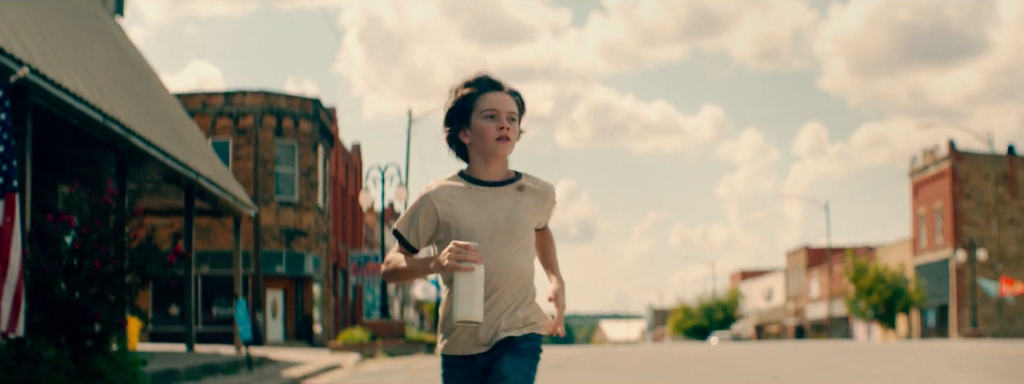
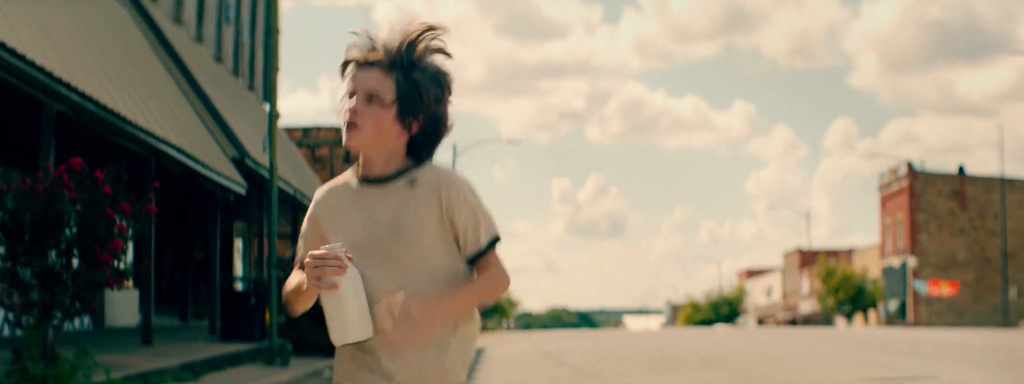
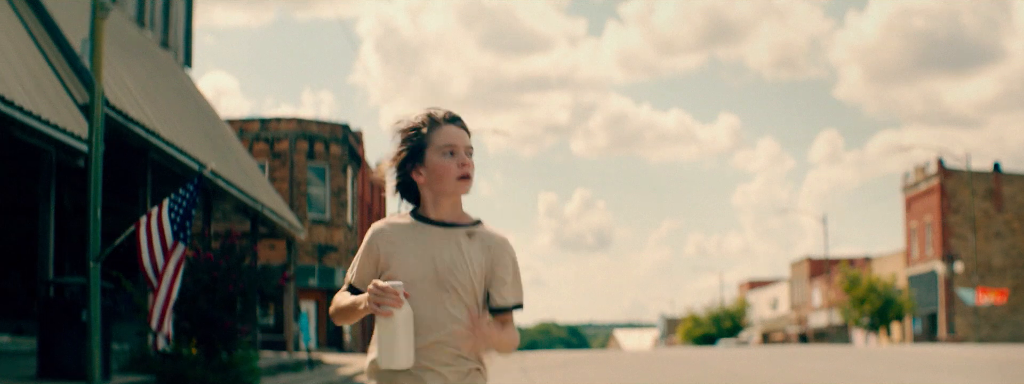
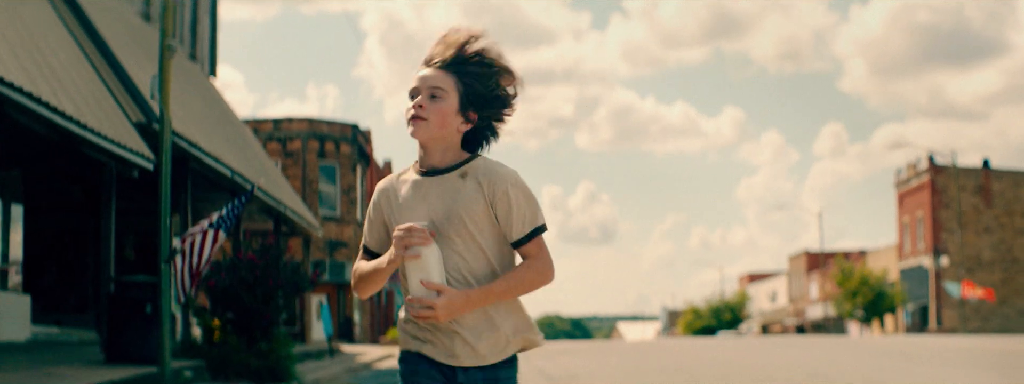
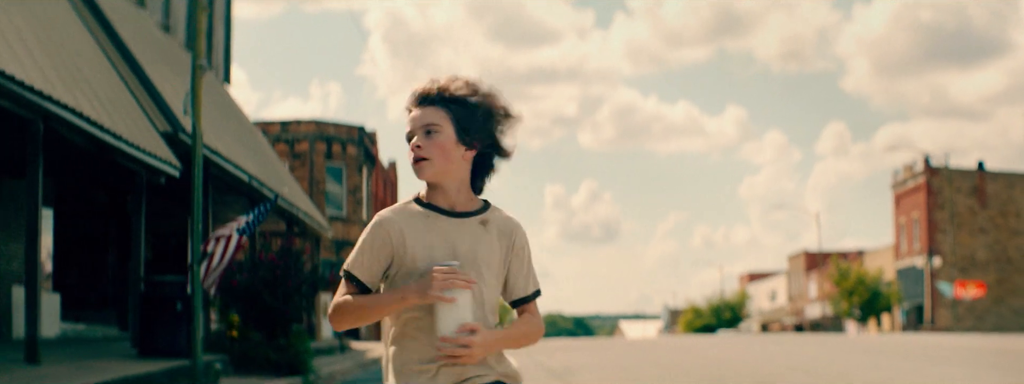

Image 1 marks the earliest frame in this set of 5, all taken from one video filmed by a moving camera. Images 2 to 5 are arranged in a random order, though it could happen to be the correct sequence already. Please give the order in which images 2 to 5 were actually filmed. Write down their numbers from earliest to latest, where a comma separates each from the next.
3, 4, 5, 2
